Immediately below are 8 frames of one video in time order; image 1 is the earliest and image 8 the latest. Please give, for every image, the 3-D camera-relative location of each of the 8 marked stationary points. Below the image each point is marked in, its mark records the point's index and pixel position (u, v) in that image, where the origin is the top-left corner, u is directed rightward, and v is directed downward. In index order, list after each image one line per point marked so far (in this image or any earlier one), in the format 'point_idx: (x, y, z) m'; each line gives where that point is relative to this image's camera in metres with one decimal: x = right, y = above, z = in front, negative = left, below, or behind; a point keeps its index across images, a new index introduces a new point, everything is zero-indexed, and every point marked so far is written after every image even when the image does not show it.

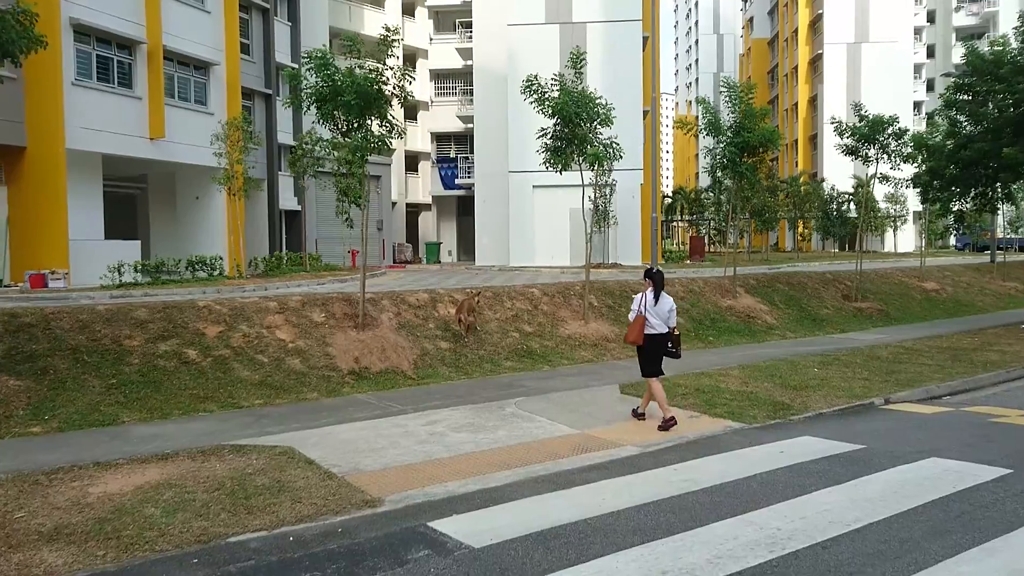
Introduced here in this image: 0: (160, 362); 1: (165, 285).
0: (-4.3, -0.9, +10.1) m
1: (-7.9, 0.0, +18.6) m
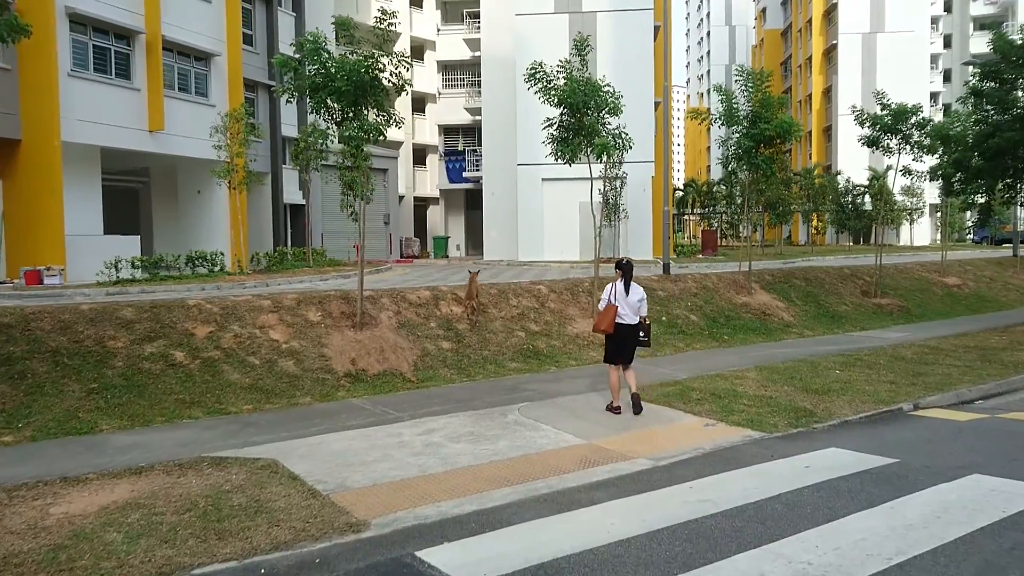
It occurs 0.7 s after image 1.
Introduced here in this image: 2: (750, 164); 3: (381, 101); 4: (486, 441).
0: (-4.3, -0.9, +9.5) m
1: (-7.7, +0.1, +18.1) m
2: (+5.0, +2.6, +17.0) m
3: (-1.8, +2.6, +11.4) m
4: (-0.2, -1.4, +7.5) m
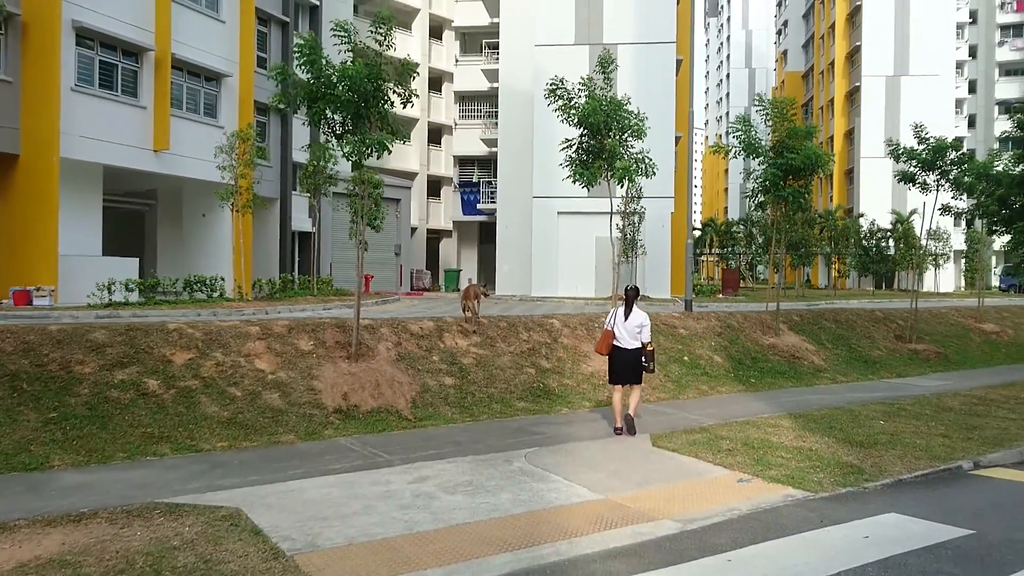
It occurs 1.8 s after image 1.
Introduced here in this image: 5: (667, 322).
0: (-4.2, -1.1, +8.6) m
1: (-7.5, -0.4, +17.3) m
2: (+5.3, +1.8, +16.1) m
3: (-1.6, +2.2, +10.6) m
4: (-0.2, -1.6, +6.5) m
5: (+2.8, -0.6, +14.8) m
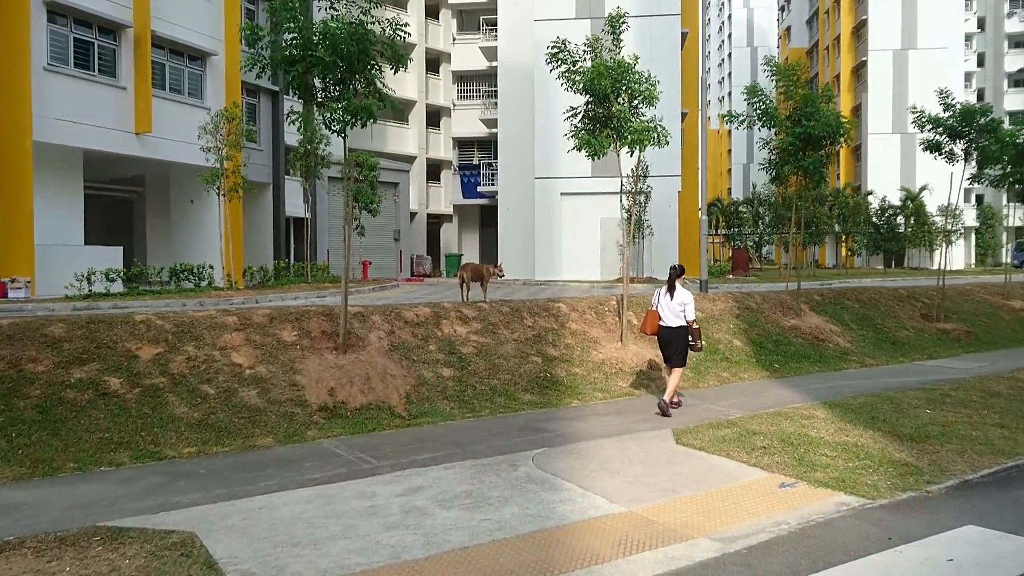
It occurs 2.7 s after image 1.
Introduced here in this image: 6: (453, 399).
0: (-4.2, -1.0, +7.7) m
1: (-7.4, -0.2, +16.3) m
2: (+5.3, +2.2, +15.1) m
3: (-1.6, +2.4, +9.6) m
4: (-0.2, -1.5, +5.6) m
5: (+2.9, -0.3, +13.8) m
6: (-0.7, -1.3, +9.2) m
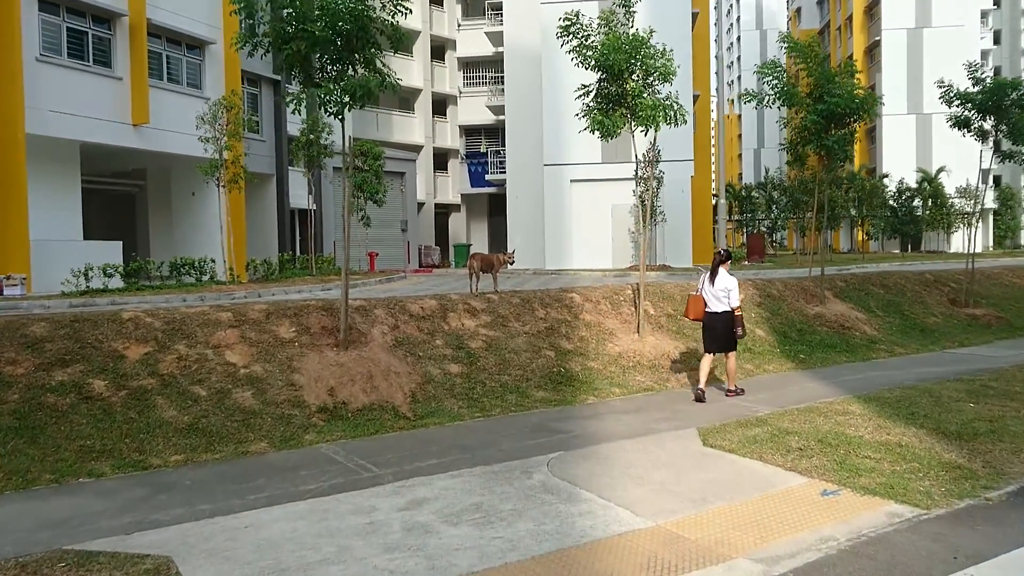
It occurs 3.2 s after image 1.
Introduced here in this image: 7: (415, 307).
0: (-4.1, -1.0, +7.1) m
1: (-7.2, -0.1, +15.8) m
2: (+5.5, +2.5, +14.4) m
3: (-1.5, +2.5, +9.0) m
4: (-0.1, -1.4, +5.0) m
5: (+3.0, -0.1, +13.2) m
6: (-0.5, -1.2, +8.6) m
7: (-1.2, -0.2, +10.3) m
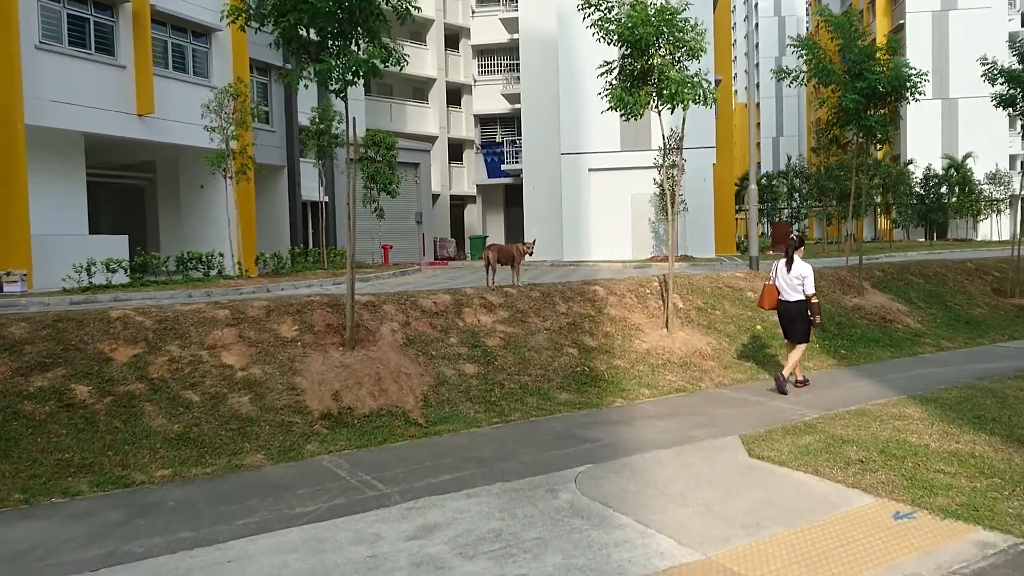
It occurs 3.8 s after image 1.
0: (-3.9, -1.0, +6.5) m
1: (-6.9, 0.0, +15.3) m
2: (+5.8, +2.7, +13.5) m
3: (-1.4, +2.6, +8.3) m
4: (+0.1, -1.4, +4.3) m
5: (+3.3, +0.1, +12.4) m
6: (-0.3, -1.1, +7.9) m
7: (-1.0, -0.2, +9.6) m
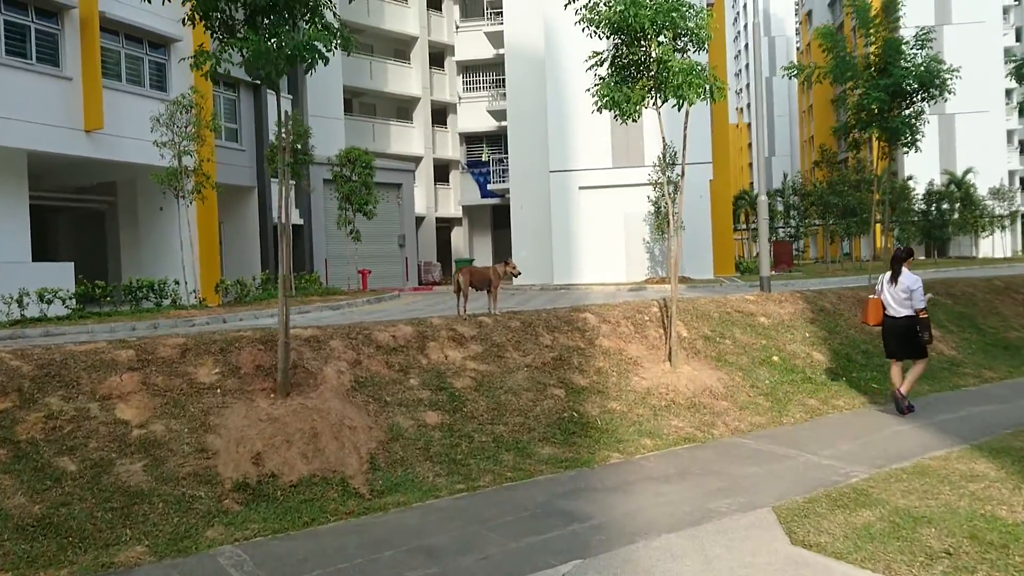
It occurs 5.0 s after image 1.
0: (-4.1, -1.2, +4.9) m
1: (-7.2, -0.6, +13.7) m
2: (+5.4, +2.3, +12.1) m
3: (-1.6, +2.3, +6.8) m
4: (-0.1, -1.5, +2.7) m
5: (+3.0, -0.3, +10.9) m
6: (-0.6, -1.3, +6.4) m
7: (-1.2, -0.5, +8.0) m
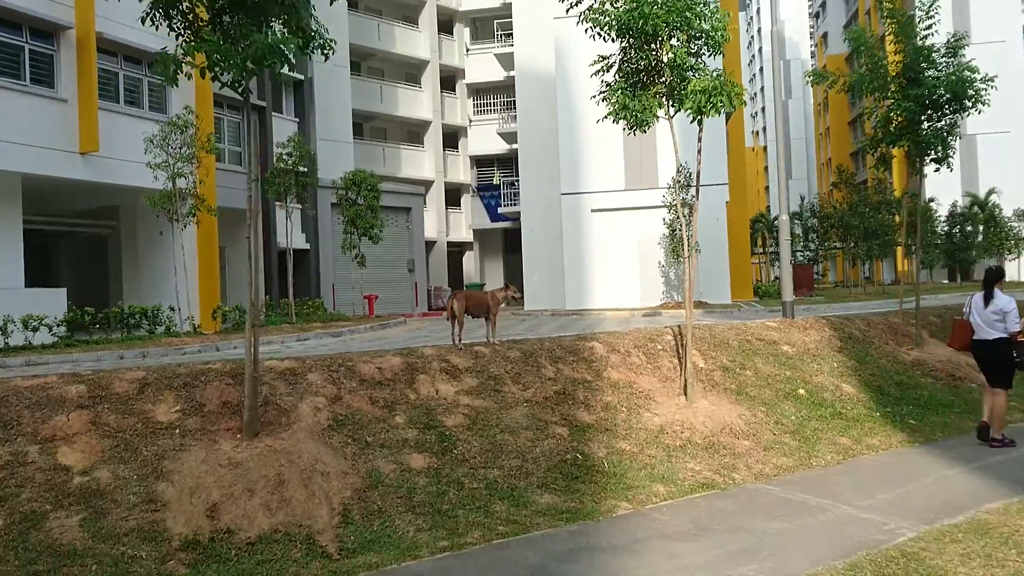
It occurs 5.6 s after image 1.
0: (-4.2, -1.4, +4.2) m
1: (-7.1, -1.0, +13.1) m
2: (+5.5, +2.0, +11.4) m
3: (-1.7, +2.1, +6.2) m
4: (-0.3, -1.6, +2.0) m
5: (+3.1, -0.6, +10.1) m
6: (-0.6, -1.5, +5.6) m
7: (-1.3, -0.7, +7.3) m
